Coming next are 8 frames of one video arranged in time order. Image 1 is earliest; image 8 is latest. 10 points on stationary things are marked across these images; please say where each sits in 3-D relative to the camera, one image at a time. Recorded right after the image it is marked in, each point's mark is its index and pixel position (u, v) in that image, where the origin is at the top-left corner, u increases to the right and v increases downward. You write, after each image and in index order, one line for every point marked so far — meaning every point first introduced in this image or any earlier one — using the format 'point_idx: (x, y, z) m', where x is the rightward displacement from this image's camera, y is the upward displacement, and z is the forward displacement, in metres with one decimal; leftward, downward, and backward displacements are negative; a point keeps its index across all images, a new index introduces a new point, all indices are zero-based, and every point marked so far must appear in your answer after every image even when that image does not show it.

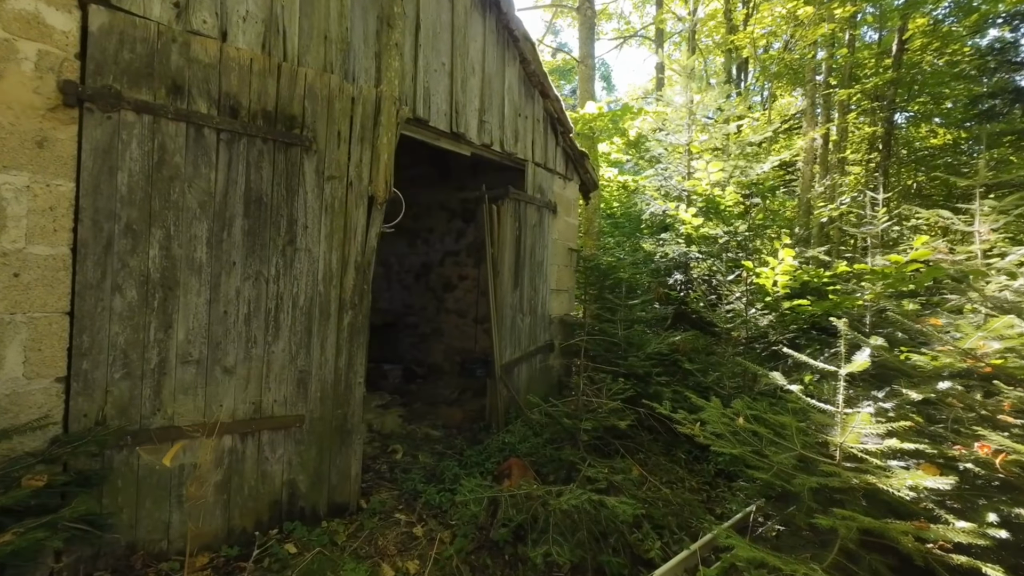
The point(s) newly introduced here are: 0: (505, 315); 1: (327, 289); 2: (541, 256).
0: (-0.1, -0.3, +4.5) m
1: (-1.2, 0.0, +2.9) m
2: (+0.4, +0.4, +5.3) m
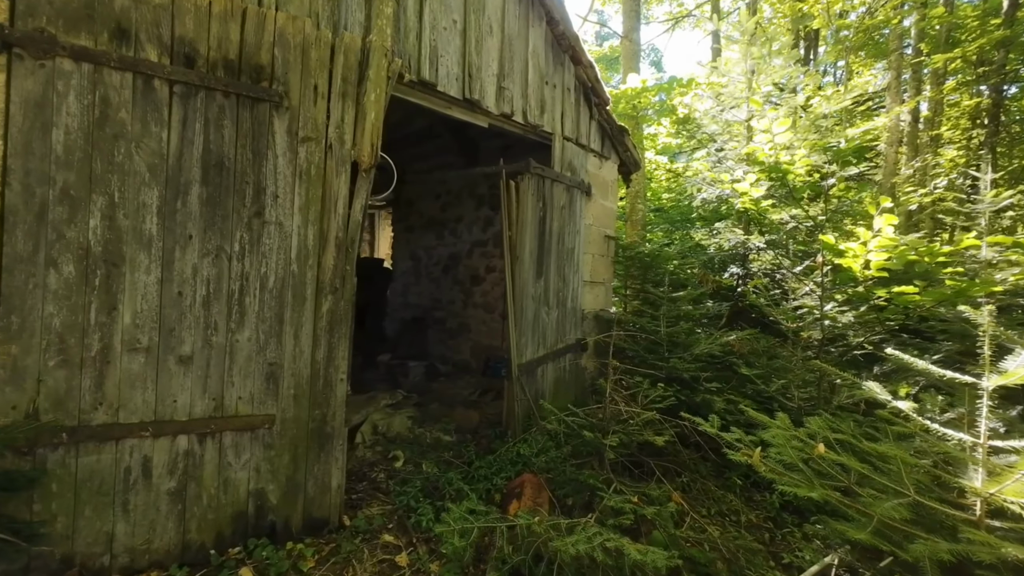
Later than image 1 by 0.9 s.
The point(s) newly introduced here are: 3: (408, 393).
0: (+0.1, -0.2, +3.9) m
1: (-1.2, +0.1, +2.5) m
2: (+0.7, +0.5, +4.7) m
3: (-1.2, -1.2, +5.0) m
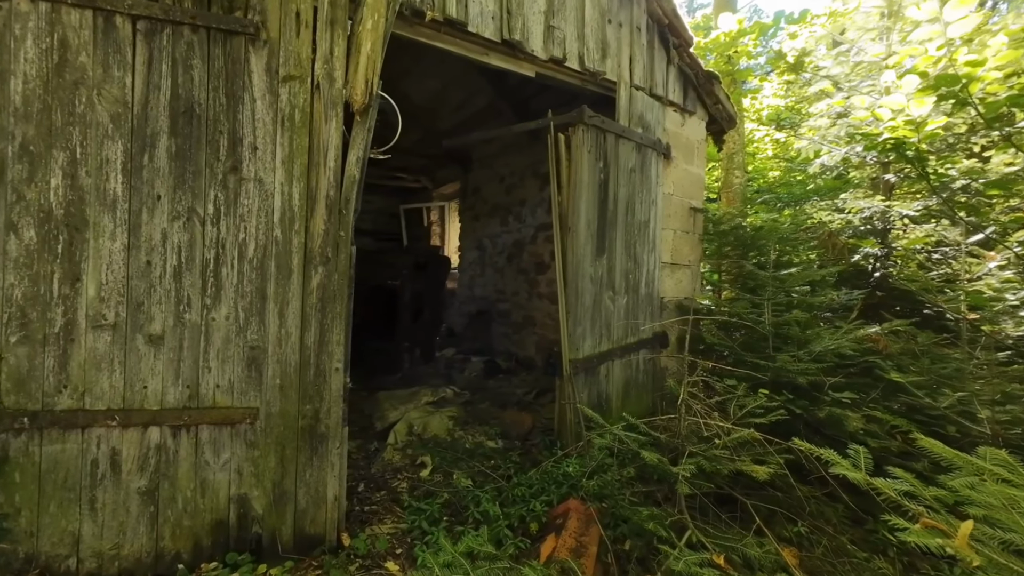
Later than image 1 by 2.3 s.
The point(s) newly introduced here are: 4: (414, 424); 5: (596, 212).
0: (+0.5, 0.0, +3.2) m
1: (-1.1, +0.3, +2.1) m
2: (+1.2, +0.7, +3.8) m
3: (-0.5, -1.1, +4.5) m
4: (-0.8, -1.1, +3.4) m
5: (+0.6, +0.6, +3.3) m
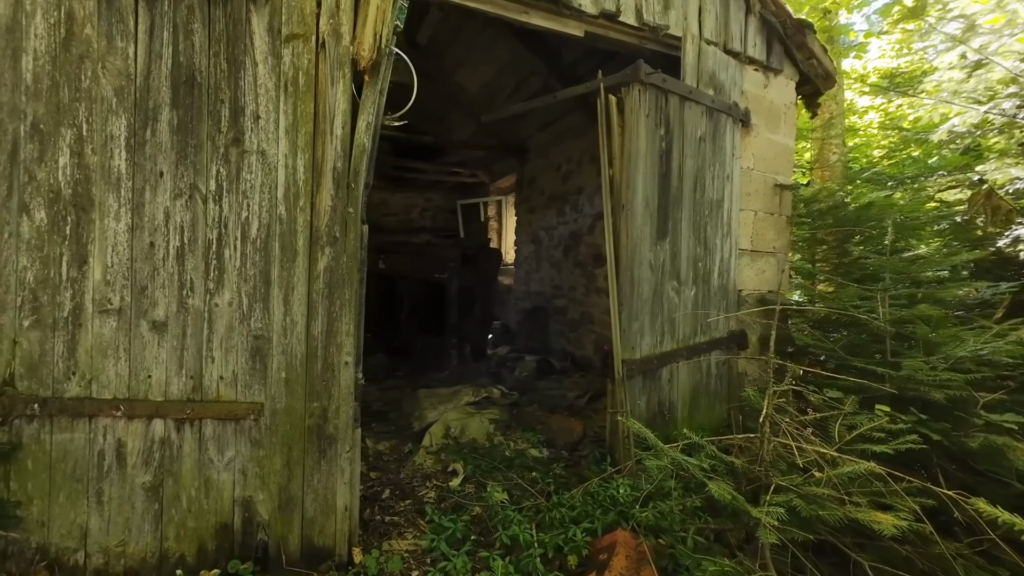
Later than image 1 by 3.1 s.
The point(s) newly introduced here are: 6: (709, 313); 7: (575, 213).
0: (+0.8, +0.1, +2.7) m
1: (-1.0, +0.3, +1.9) m
2: (+1.6, +0.7, +3.3) m
3: (0.0, -1.0, +4.2) m
4: (-0.4, -1.0, +3.1) m
5: (+0.9, +0.7, +2.8) m
6: (+1.5, -0.2, +3.2) m
7: (+0.9, +1.1, +5.9) m
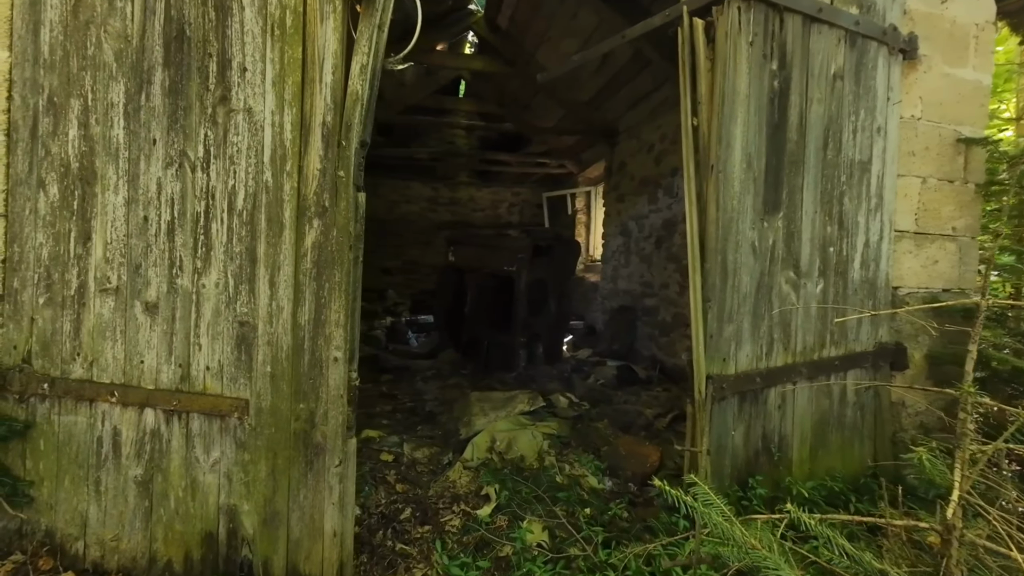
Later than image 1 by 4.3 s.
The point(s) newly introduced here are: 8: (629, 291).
0: (+1.1, +0.1, +2.0) m
1: (-0.9, +0.4, +1.6) m
2: (+1.9, +0.8, +2.3) m
3: (+0.6, -1.0, +3.6) m
4: (-0.1, -1.0, +2.7) m
5: (+1.2, +0.7, +2.0) m
6: (+1.8, -0.2, +2.3) m
7: (+1.9, +1.1, +5.1) m
8: (+1.6, 0.0, +5.8) m
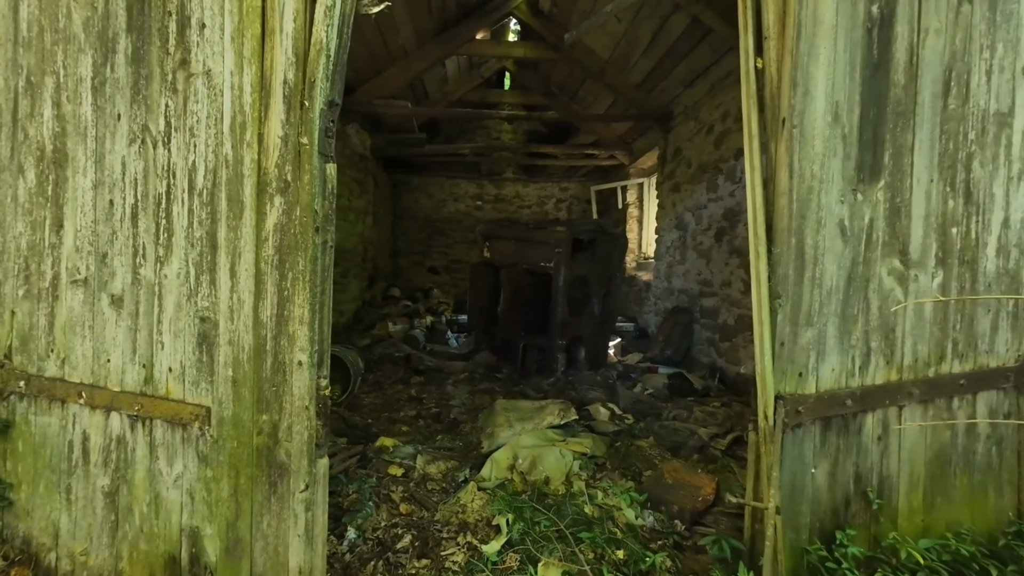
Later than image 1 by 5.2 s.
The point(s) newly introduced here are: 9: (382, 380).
0: (+1.1, +0.1, +1.5) m
1: (-0.9, +0.4, +1.4) m
2: (+2.0, +0.8, +1.8) m
3: (+0.8, -0.9, +3.2) m
4: (0.0, -0.9, +2.4) m
5: (+1.2, +0.7, +1.5) m
6: (+1.9, -0.1, +1.7) m
7: (+2.3, +1.1, +4.5) m
8: (+2.1, 0.0, +5.2) m
9: (-1.3, -0.9, +4.2) m
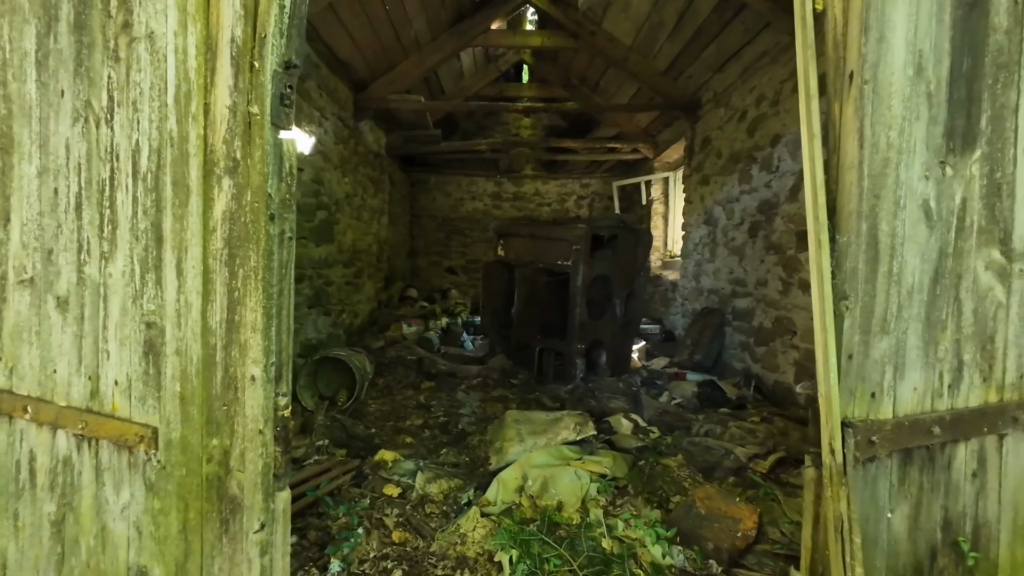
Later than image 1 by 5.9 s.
0: (+1.1, +0.1, +1.2) m
1: (-0.9, +0.4, +1.1) m
2: (+2.0, +0.8, +1.4) m
3: (+0.9, -0.9, +2.9) m
4: (+0.1, -0.9, +2.1) m
5: (+1.2, +0.7, +1.2) m
6: (+1.9, -0.1, +1.4) m
7: (+2.5, +1.1, +4.1) m
8: (+2.3, 0.0, +4.9) m
9: (-1.1, -0.9, +4.0) m
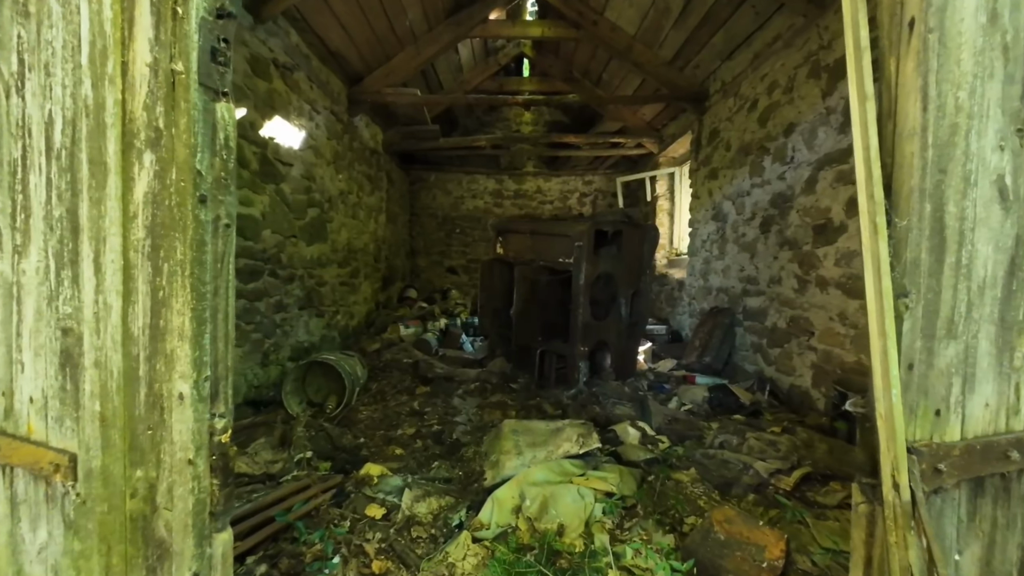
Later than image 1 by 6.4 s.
0: (+1.1, +0.1, +1.0) m
1: (-0.9, +0.4, +0.9) m
2: (+2.0, +0.8, +1.2) m
3: (+0.9, -0.9, +2.7) m
4: (+0.1, -0.9, +1.9) m
5: (+1.2, +0.8, +1.0) m
6: (+1.8, -0.1, +1.1) m
7: (+2.4, +1.1, +3.9) m
8: (+2.3, 0.0, +4.6) m
9: (-1.1, -0.9, +3.8) m
